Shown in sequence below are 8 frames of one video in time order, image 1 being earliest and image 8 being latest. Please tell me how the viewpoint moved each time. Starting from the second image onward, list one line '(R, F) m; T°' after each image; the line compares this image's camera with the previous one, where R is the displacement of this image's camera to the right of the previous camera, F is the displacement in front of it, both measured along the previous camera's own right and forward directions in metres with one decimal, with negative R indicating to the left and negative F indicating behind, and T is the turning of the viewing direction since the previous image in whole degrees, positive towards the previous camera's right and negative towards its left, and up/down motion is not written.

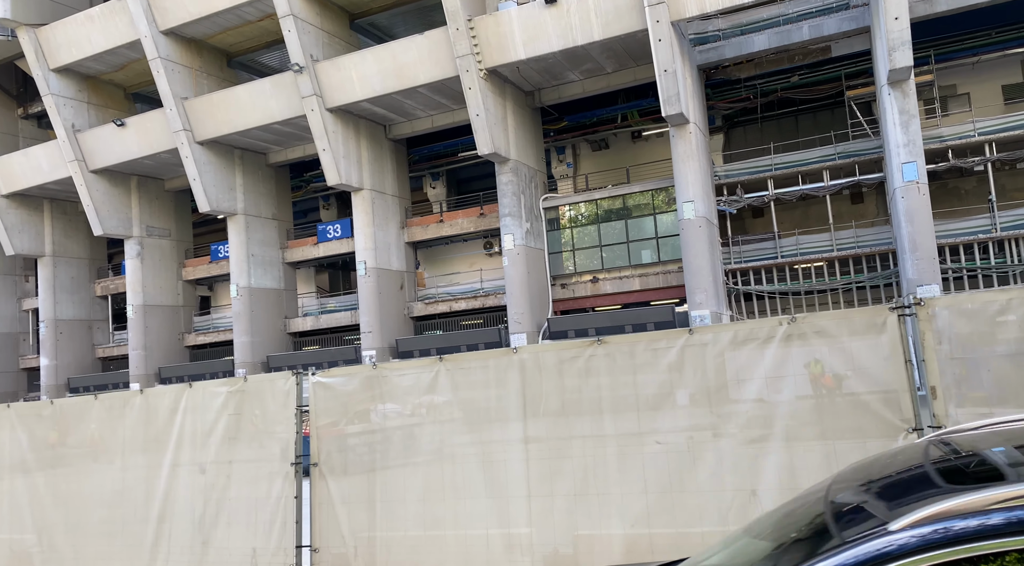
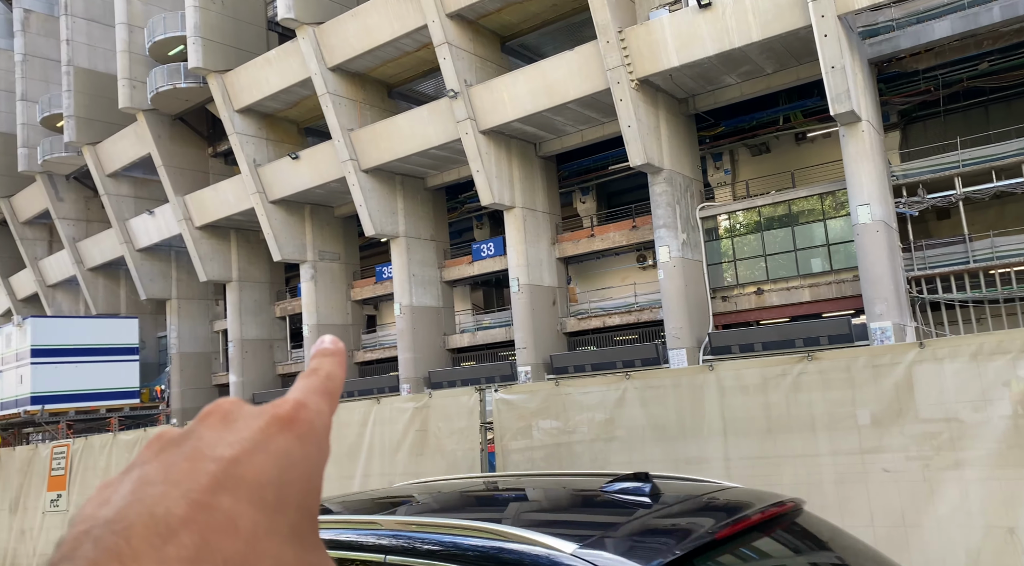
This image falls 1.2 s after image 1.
(-0.3, +0.5) m; -9°
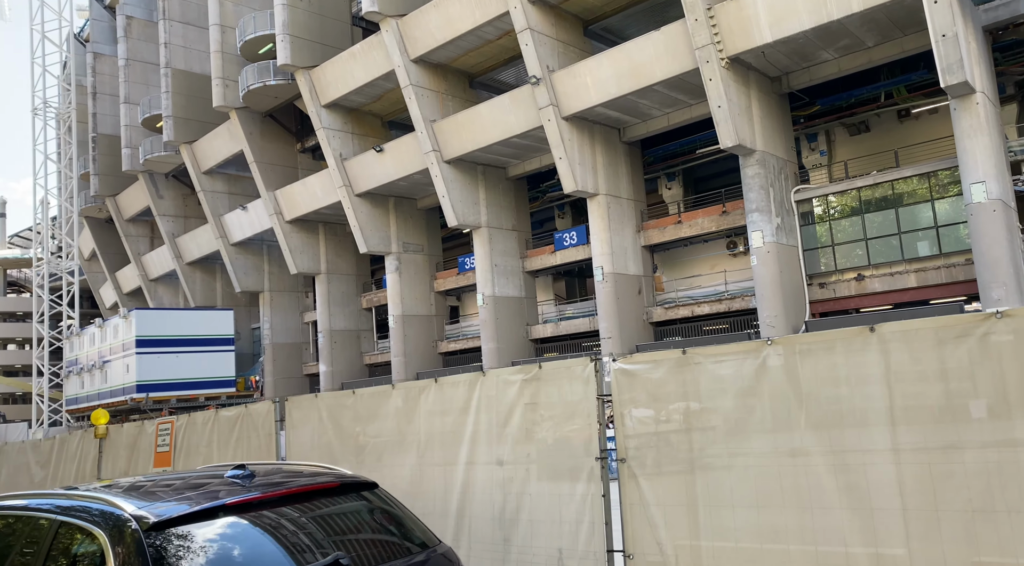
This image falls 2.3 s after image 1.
(-0.1, +0.6) m; -5°
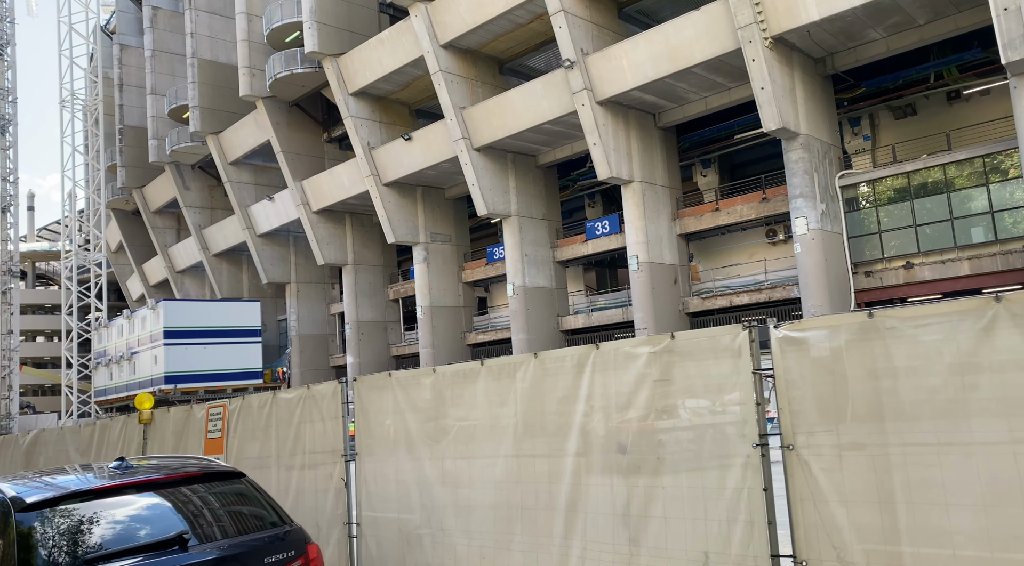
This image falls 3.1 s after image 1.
(-0.3, +0.6) m; -1°
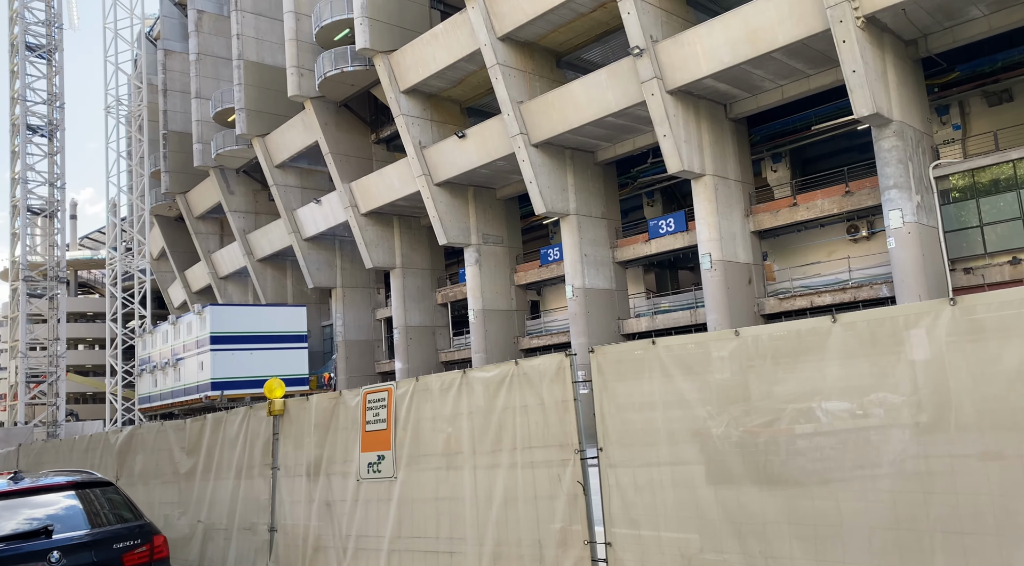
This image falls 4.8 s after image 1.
(-0.9, +1.3) m; -2°
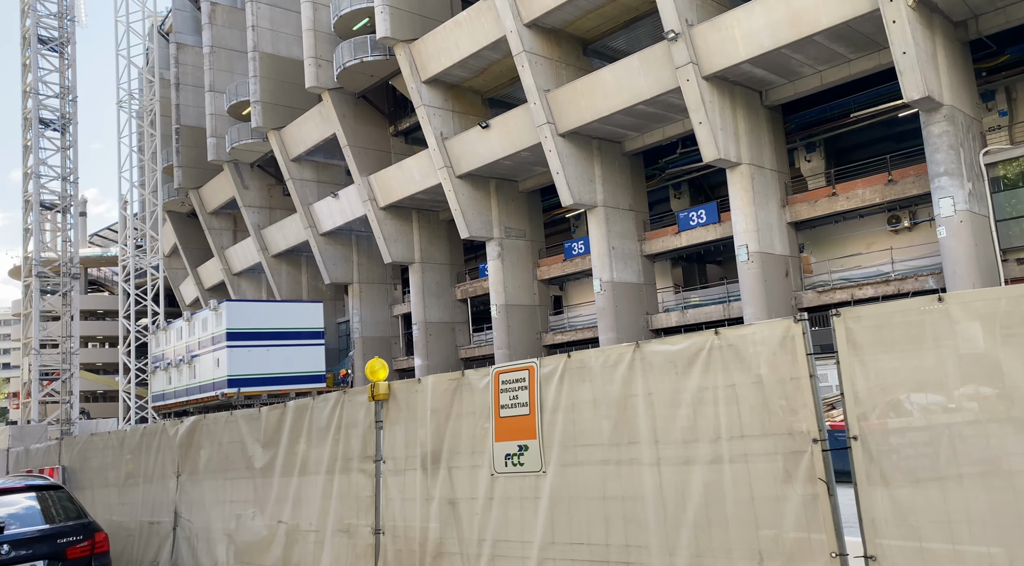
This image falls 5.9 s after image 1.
(-0.6, +0.7) m; 0°
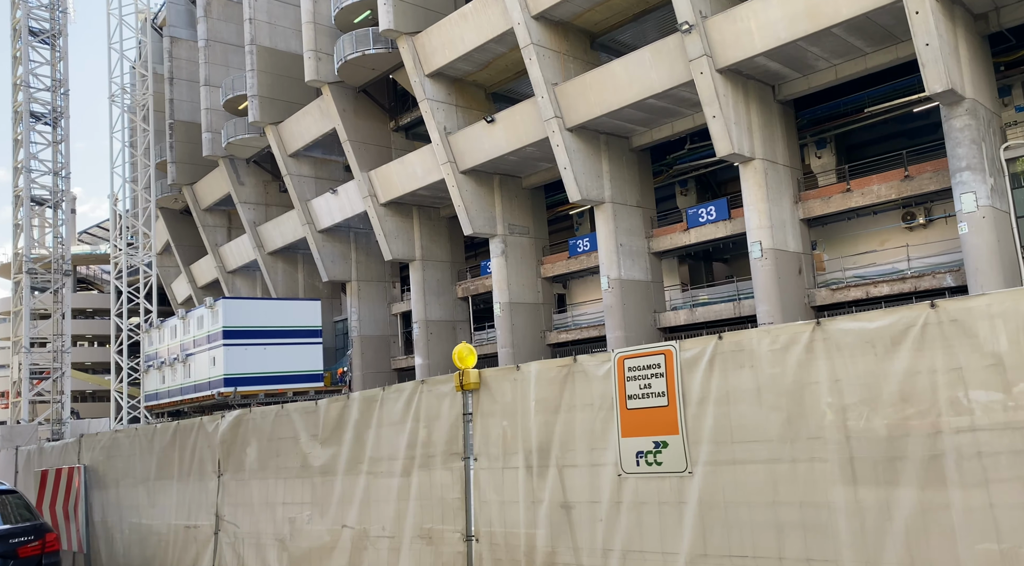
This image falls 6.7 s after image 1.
(-0.5, +0.5) m; +1°
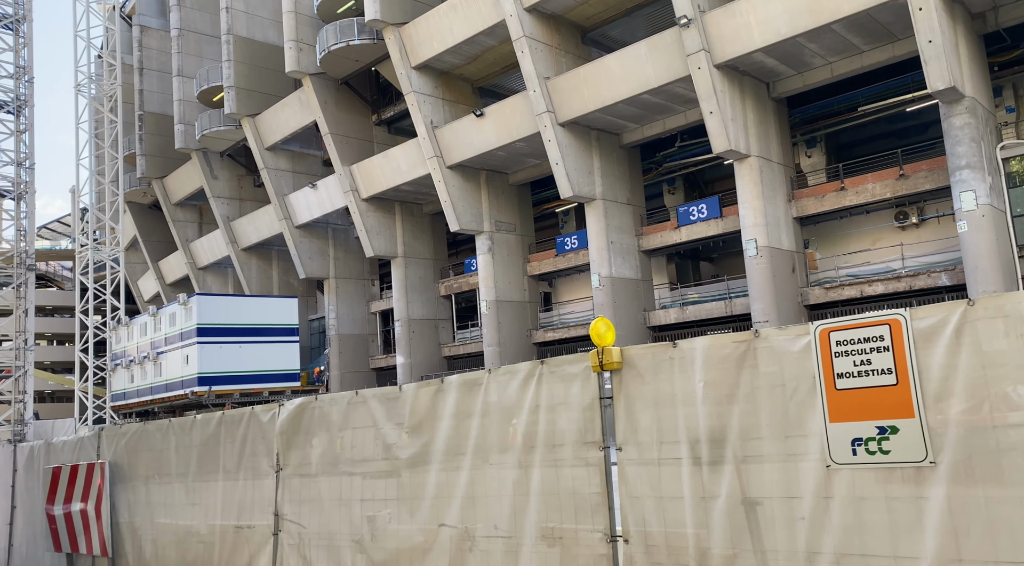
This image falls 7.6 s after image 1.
(-0.7, +0.5) m; +2°
